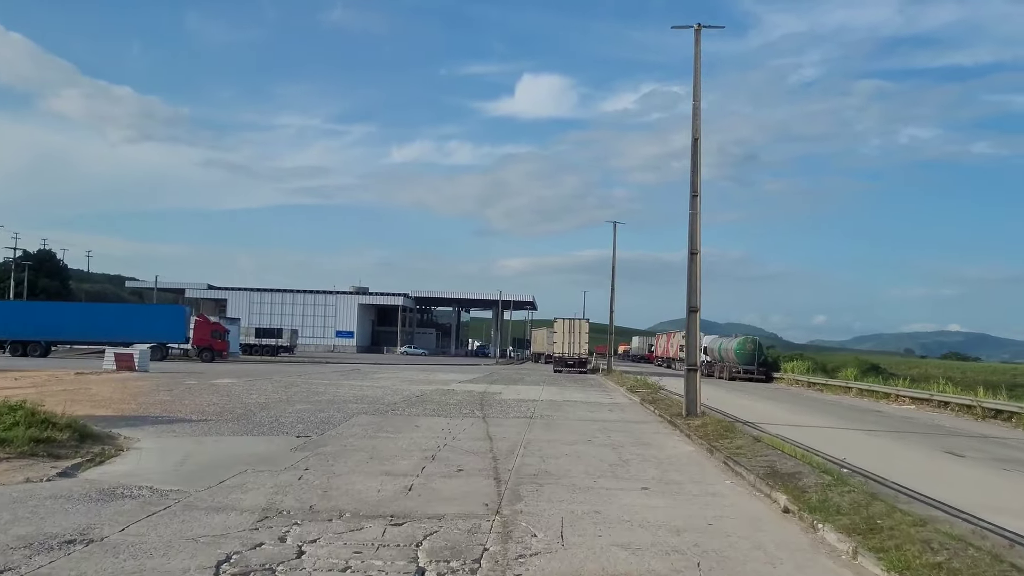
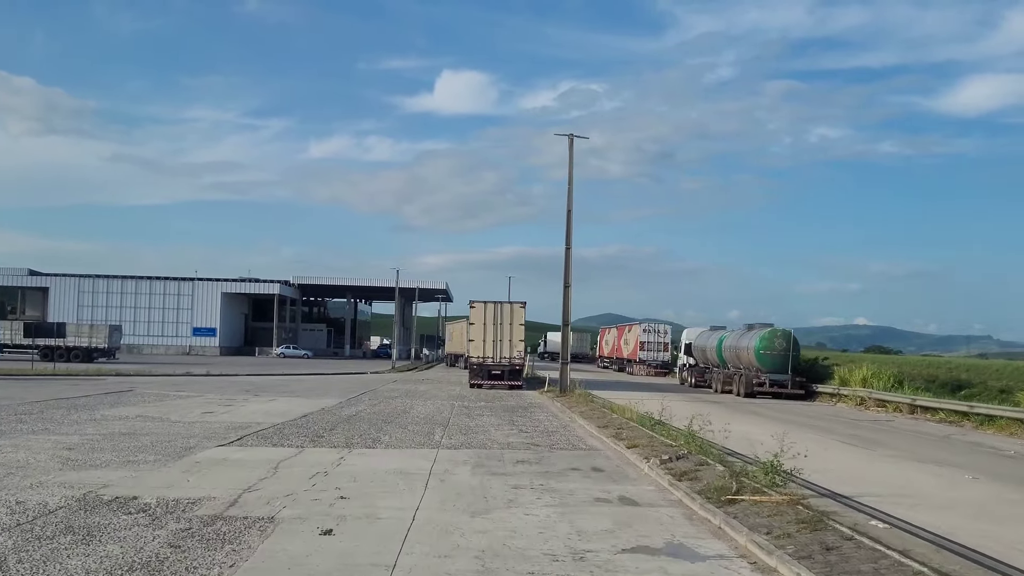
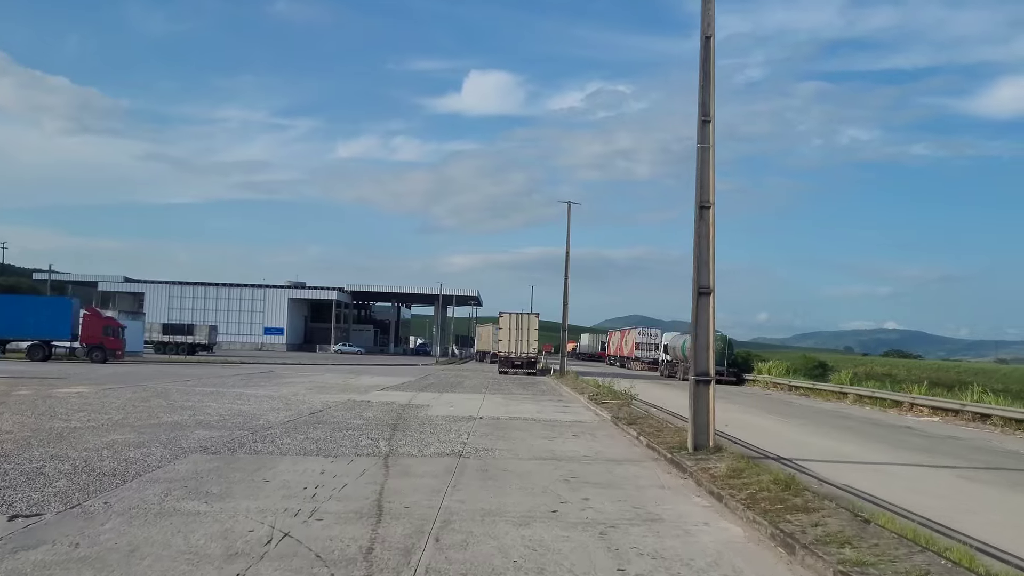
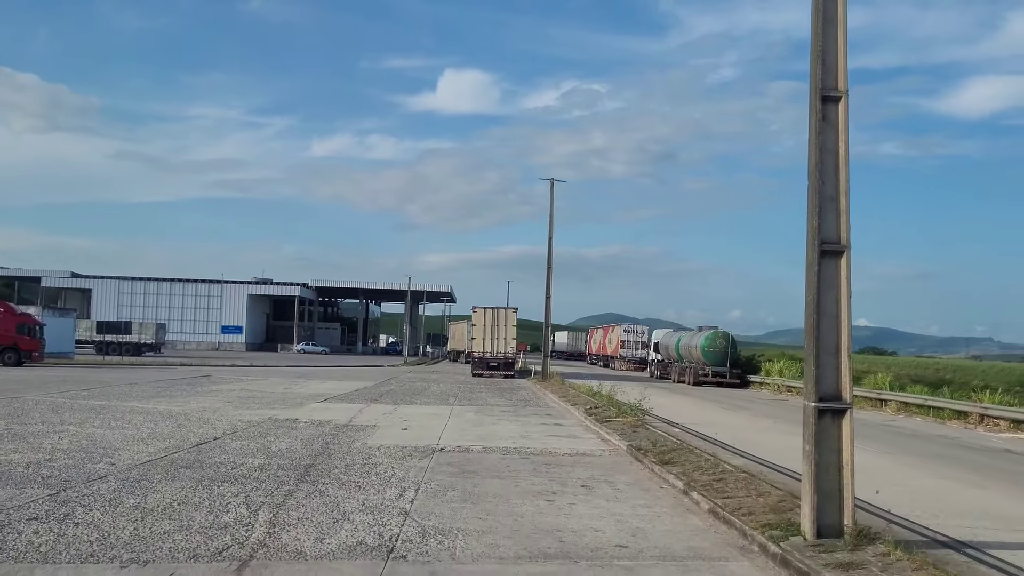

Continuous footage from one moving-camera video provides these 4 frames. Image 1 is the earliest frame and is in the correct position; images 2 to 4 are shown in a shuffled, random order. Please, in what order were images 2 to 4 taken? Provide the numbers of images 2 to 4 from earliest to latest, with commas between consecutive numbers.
3, 4, 2
